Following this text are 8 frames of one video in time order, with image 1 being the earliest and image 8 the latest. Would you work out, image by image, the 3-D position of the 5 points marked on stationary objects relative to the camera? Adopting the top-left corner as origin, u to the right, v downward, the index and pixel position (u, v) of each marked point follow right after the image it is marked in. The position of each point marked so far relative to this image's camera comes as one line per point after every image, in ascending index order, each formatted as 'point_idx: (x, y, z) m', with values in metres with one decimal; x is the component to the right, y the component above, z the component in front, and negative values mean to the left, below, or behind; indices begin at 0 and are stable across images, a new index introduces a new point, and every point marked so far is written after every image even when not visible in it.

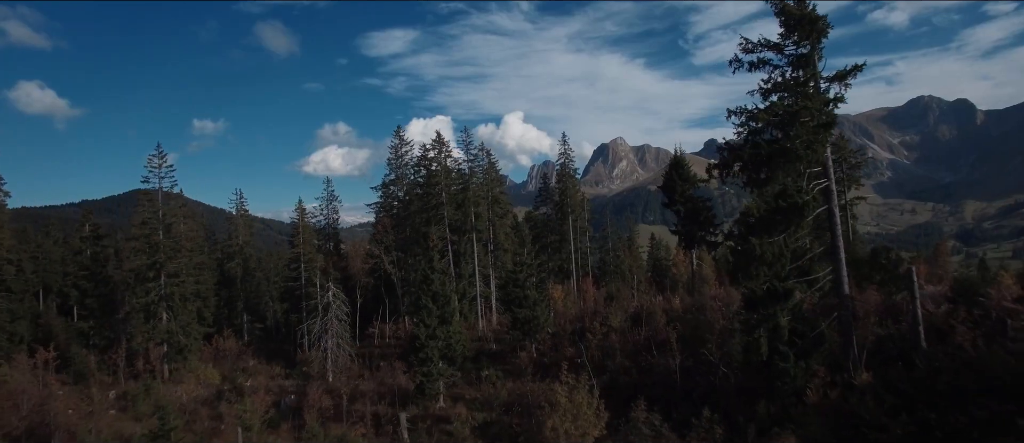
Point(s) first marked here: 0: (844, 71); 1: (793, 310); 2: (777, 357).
0: (+9.2, +4.2, +16.6) m
1: (+7.9, -2.5, +17.0) m
2: (+7.4, -3.8, +16.7) m
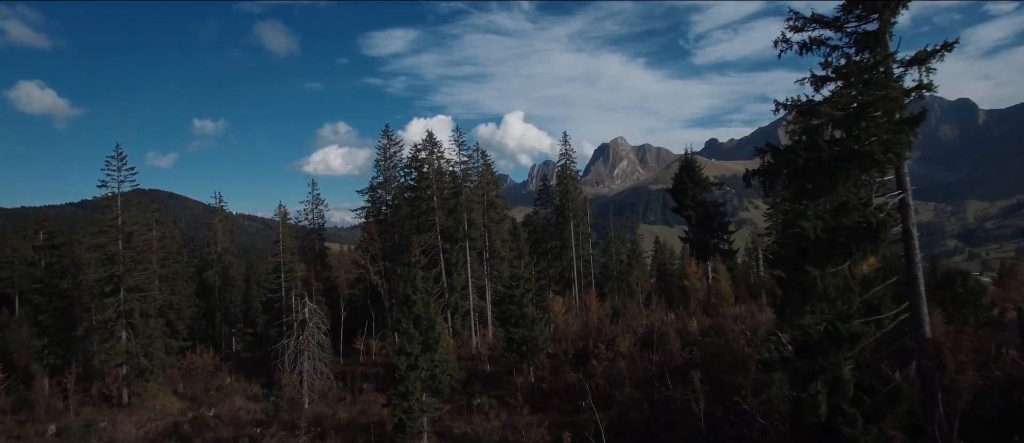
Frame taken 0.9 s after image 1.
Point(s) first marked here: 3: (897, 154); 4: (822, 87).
0: (+8.9, +3.6, +13.0) m
1: (+7.6, -3.0, +13.3) m
2: (+7.1, -4.3, +13.1) m
3: (+7.7, +1.4, +12.0) m
4: (+7.2, +3.1, +13.9) m
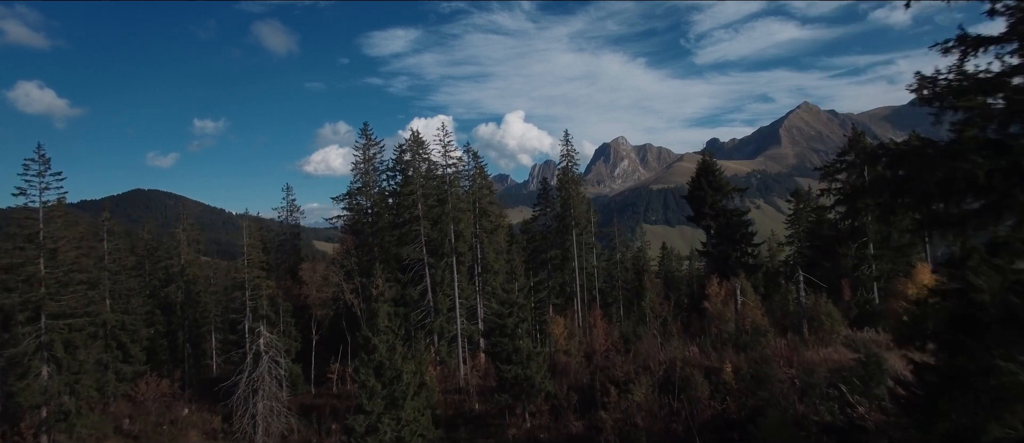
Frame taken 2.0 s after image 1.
0: (+8.5, +2.9, +7.6) m
1: (+7.2, -3.7, +7.9) m
2: (+6.7, -5.0, +7.7) m
3: (+7.2, +0.7, +6.7) m
4: (+6.8, +2.4, +8.6) m
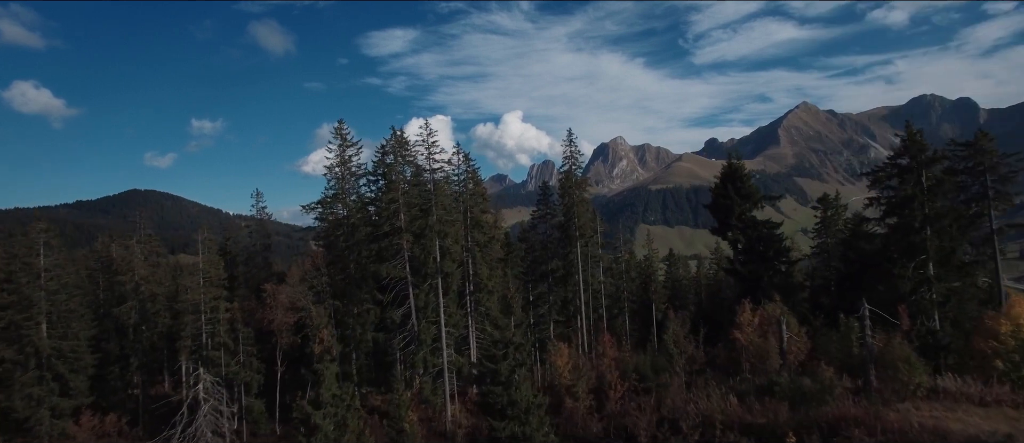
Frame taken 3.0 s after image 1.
0: (+8.3, +2.2, +2.3) m
1: (+7.1, -4.4, +2.6) m
2: (+6.5, -5.7, +2.4) m
3: (+7.1, -0.1, +1.3) m
4: (+6.6, +1.7, +3.2) m
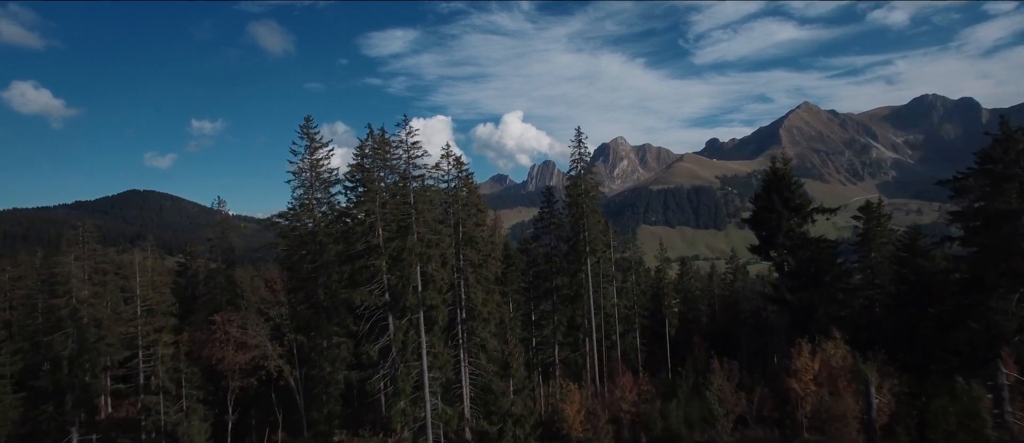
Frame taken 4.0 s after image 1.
0: (+8.3, +1.4, -3.7) m
1: (+7.0, -5.2, -3.4) m
2: (+6.5, -6.5, -3.6) m
3: (+7.1, -0.9, -4.6) m
4: (+6.6, +0.9, -2.7) m
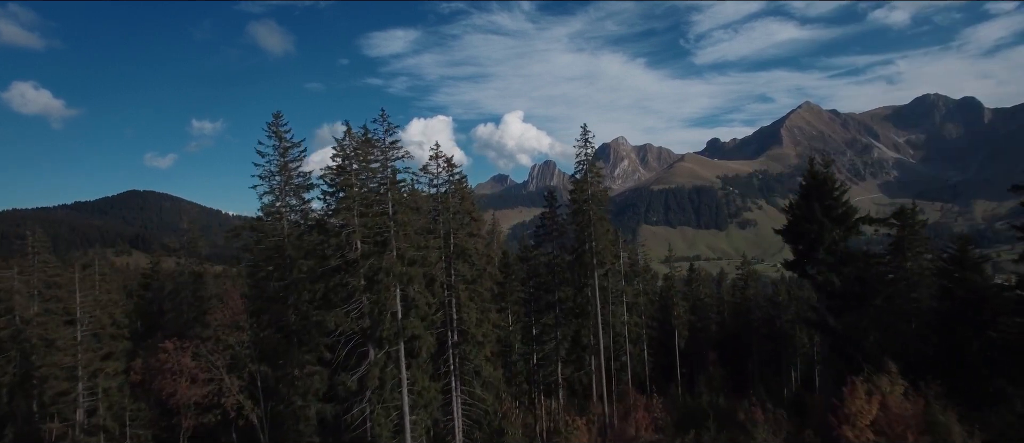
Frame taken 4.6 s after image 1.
0: (+8.2, +0.9, -7.6) m
1: (+6.9, -5.7, -7.2) m
2: (+6.4, -7.0, -7.5) m
3: (+6.9, -1.4, -8.5) m
4: (+6.5, +0.4, -6.6) m
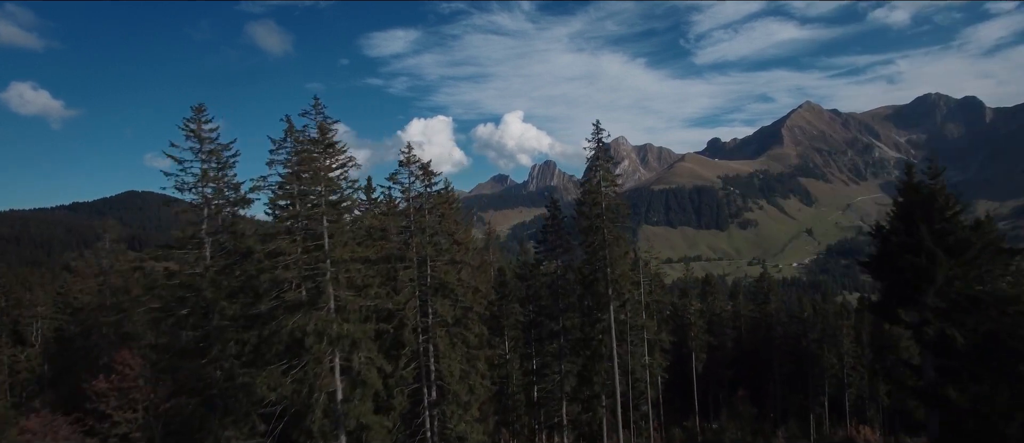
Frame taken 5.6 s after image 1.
0: (+7.9, 0.0, -14.1) m
1: (+6.7, -6.6, -13.7) m
2: (+6.1, -7.9, -14.0) m
3: (+6.7, -2.2, -15.0) m
4: (+6.2, -0.5, -13.1) m
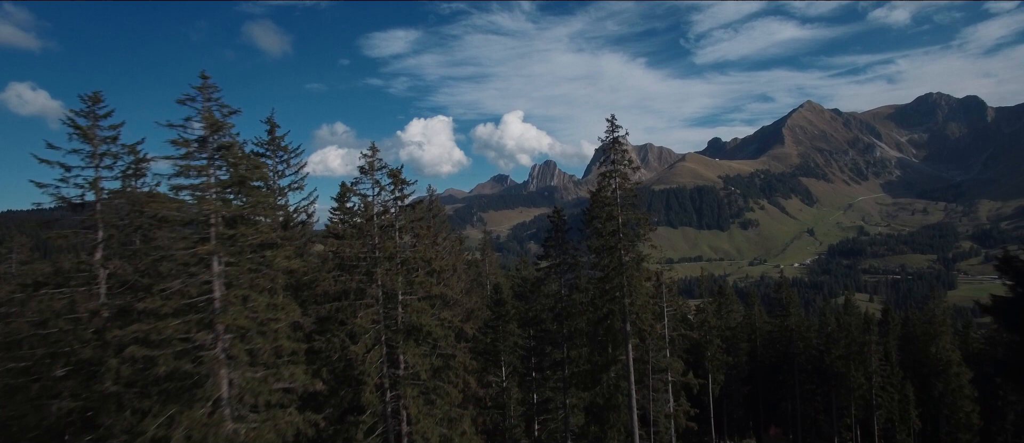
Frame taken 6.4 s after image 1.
0: (+7.7, -0.6, -19.0) m
1: (+6.5, -7.3, -18.7) m
2: (+6.0, -8.6, -18.9) m
3: (+6.5, -2.9, -20.0) m
4: (+6.0, -1.2, -18.1) m
